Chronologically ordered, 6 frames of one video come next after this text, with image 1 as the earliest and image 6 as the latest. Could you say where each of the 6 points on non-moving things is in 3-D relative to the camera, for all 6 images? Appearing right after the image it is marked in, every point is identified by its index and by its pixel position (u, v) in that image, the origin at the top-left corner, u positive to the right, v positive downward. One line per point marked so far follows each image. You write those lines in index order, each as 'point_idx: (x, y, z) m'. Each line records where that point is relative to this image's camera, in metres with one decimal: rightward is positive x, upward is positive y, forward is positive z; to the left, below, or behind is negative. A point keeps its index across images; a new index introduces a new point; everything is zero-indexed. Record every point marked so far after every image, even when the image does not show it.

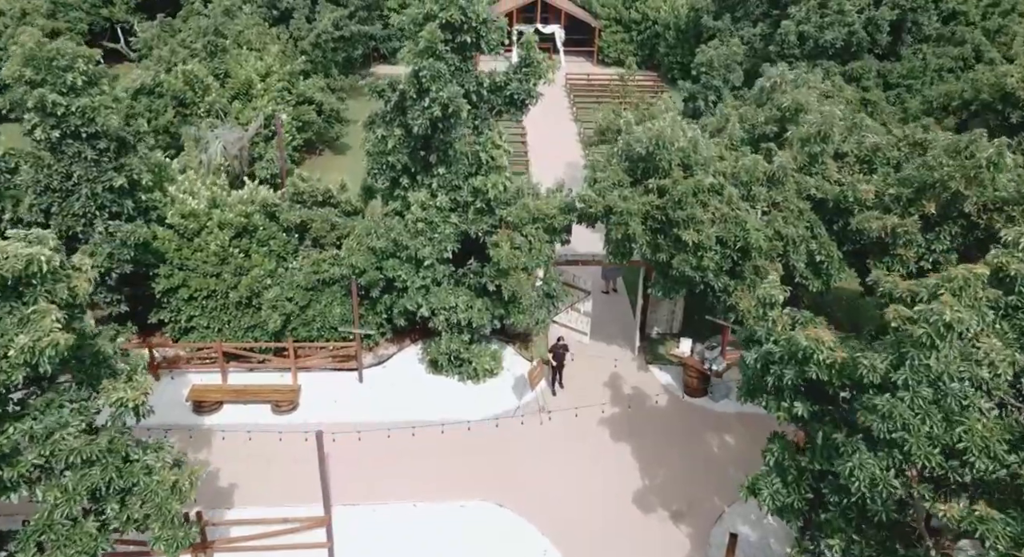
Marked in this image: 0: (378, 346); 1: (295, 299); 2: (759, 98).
0: (-3.2, -1.6, +18.1) m
1: (-4.8, -0.5, +16.4) m
2: (+6.0, +4.3, +17.9) m
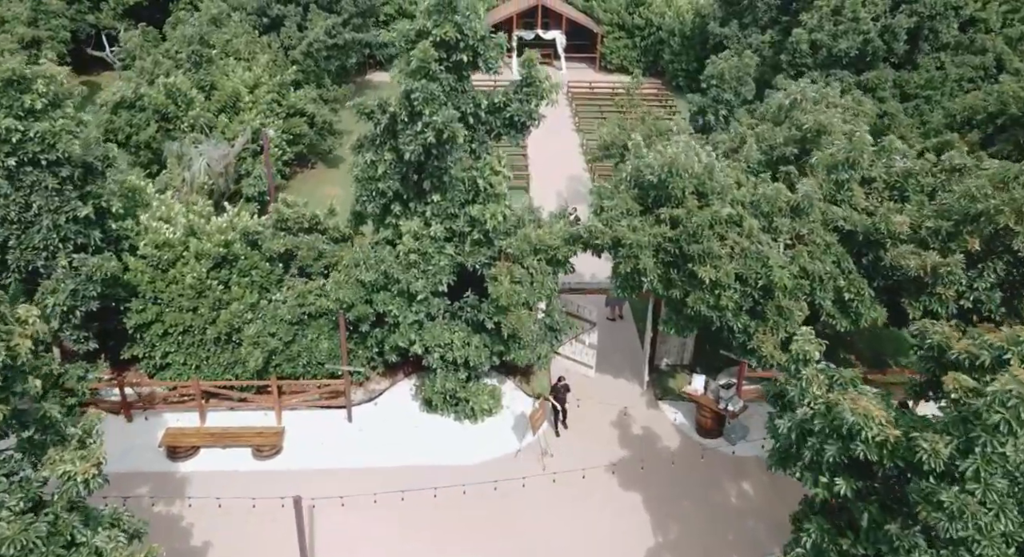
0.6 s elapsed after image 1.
0: (-3.2, -2.3, +16.9) m
1: (-4.8, -1.2, +15.2) m
2: (+6.0, +3.6, +16.7) m
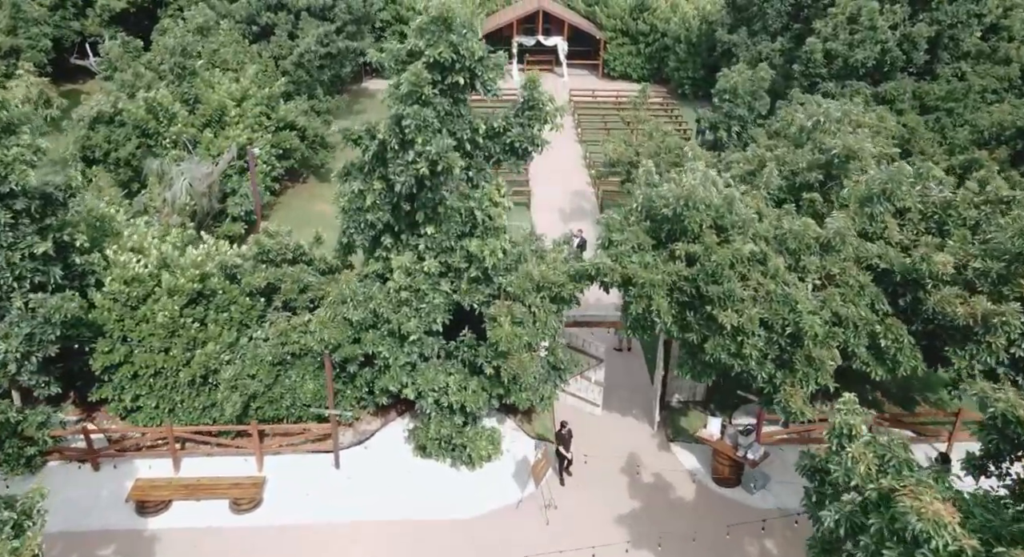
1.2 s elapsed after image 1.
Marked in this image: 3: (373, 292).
0: (-3.2, -3.0, +15.7) m
1: (-4.8, -1.9, +14.0) m
2: (+6.0, +2.9, +15.5) m
3: (-2.5, -0.2, +13.5) m
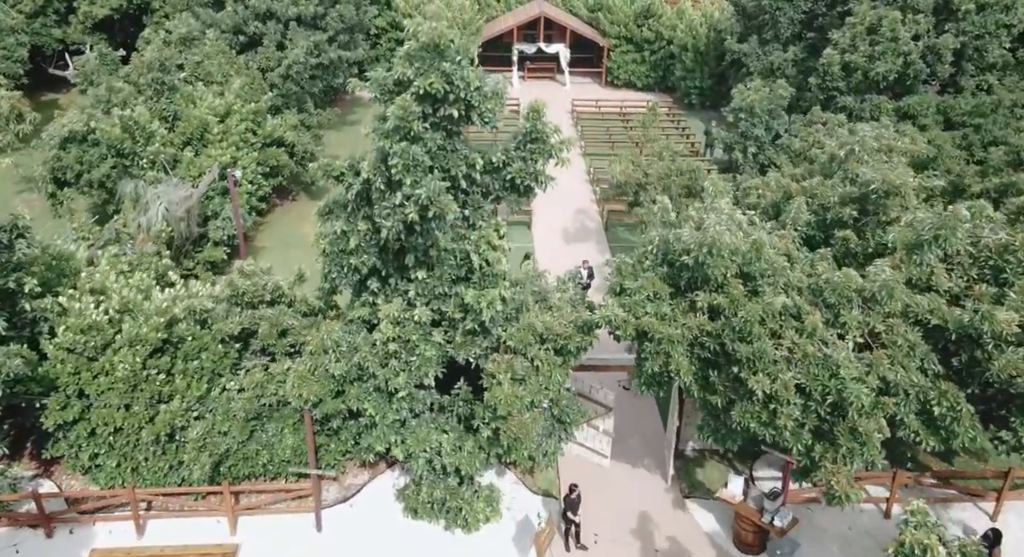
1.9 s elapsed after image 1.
0: (-3.2, -3.8, +14.3) m
1: (-4.8, -2.7, +12.6) m
2: (+6.0, +2.1, +14.1) m
3: (-2.5, -1.0, +12.1) m
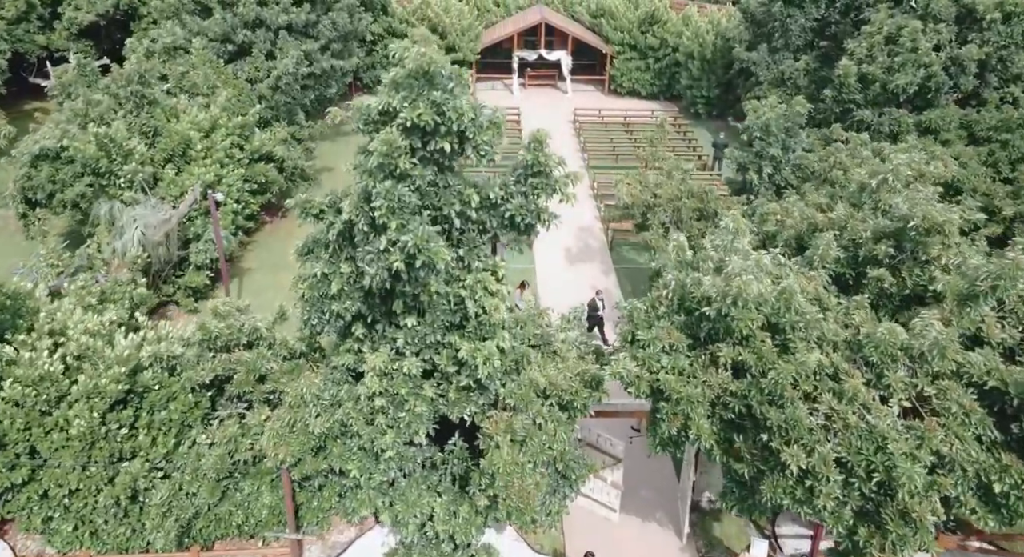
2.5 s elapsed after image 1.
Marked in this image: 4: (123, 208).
0: (-3.2, -4.5, +13.1) m
1: (-4.8, -3.3, +11.4) m
2: (+6.0, +1.4, +12.9) m
3: (-2.5, -1.7, +10.9) m
4: (-9.6, +1.8, +18.2) m
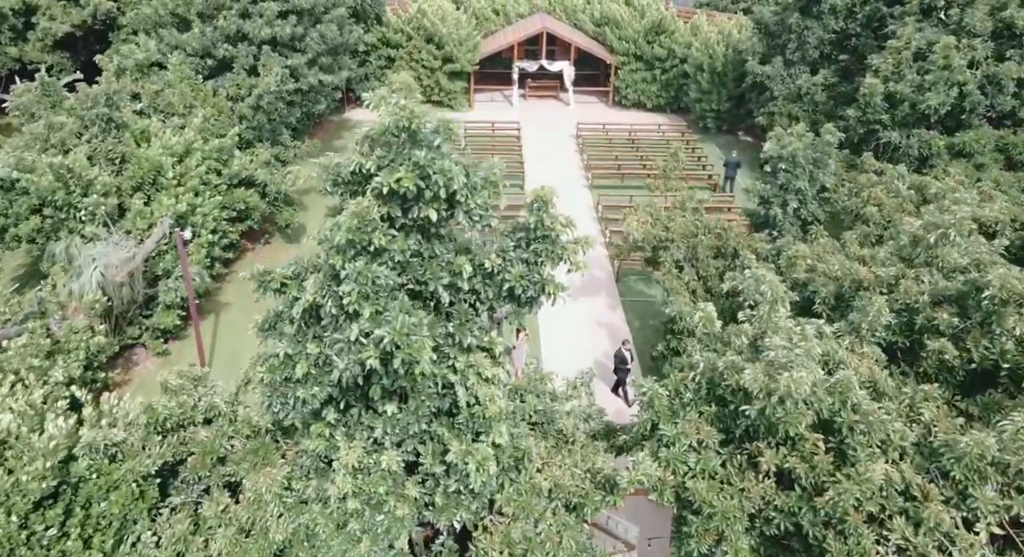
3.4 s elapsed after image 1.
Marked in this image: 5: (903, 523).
0: (-3.2, -5.5, +11.4) m
1: (-4.8, -4.3, +9.7) m
2: (+6.0, +0.5, +11.2) m
3: (-2.6, -2.7, +9.2) m
4: (-9.6, +0.8, +16.5) m
5: (+3.9, -2.4, +7.3) m
